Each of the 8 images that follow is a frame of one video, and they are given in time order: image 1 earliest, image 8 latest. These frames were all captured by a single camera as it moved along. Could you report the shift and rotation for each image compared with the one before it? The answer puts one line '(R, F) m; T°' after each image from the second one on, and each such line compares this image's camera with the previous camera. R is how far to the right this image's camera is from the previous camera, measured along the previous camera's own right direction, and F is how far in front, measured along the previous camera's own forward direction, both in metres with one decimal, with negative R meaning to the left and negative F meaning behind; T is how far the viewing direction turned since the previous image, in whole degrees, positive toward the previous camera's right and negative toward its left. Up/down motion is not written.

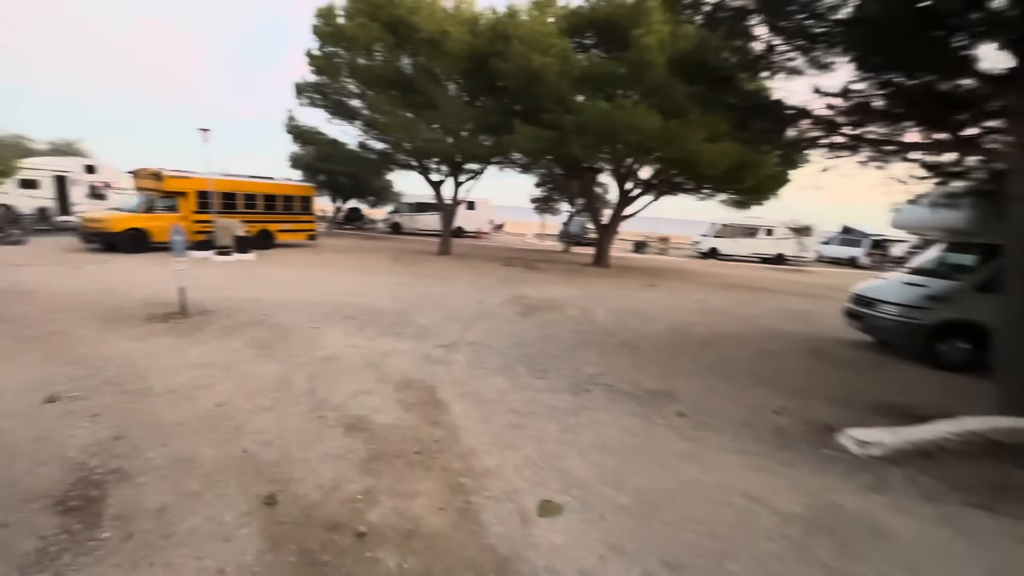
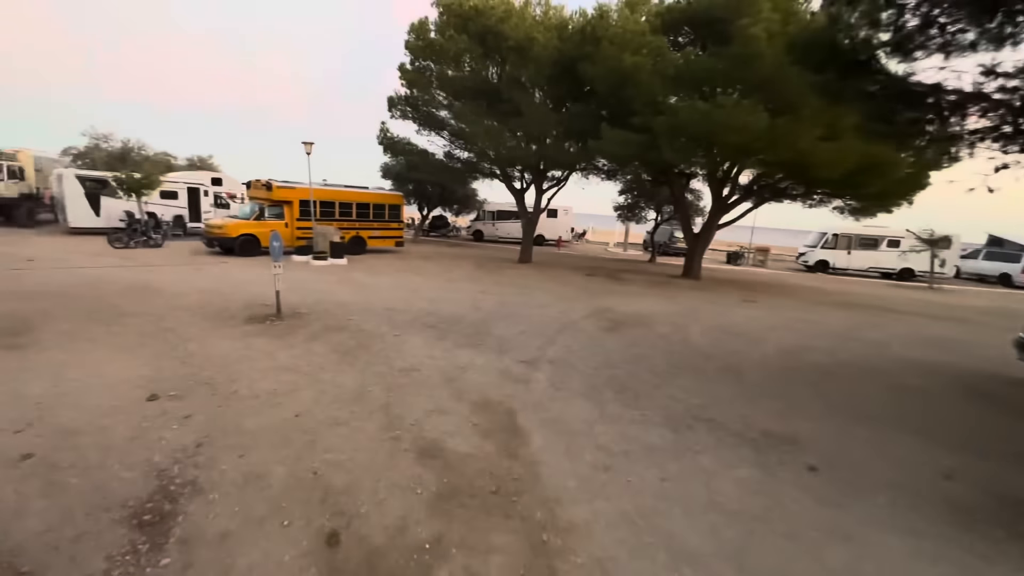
(-0.1, +0.5) m; -10°
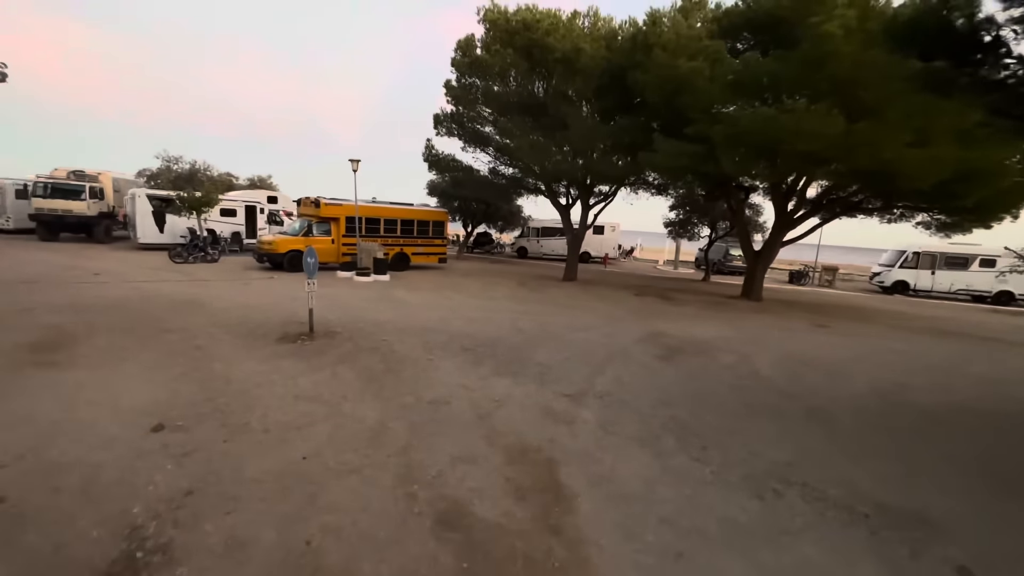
(0.0, +0.8) m; -6°
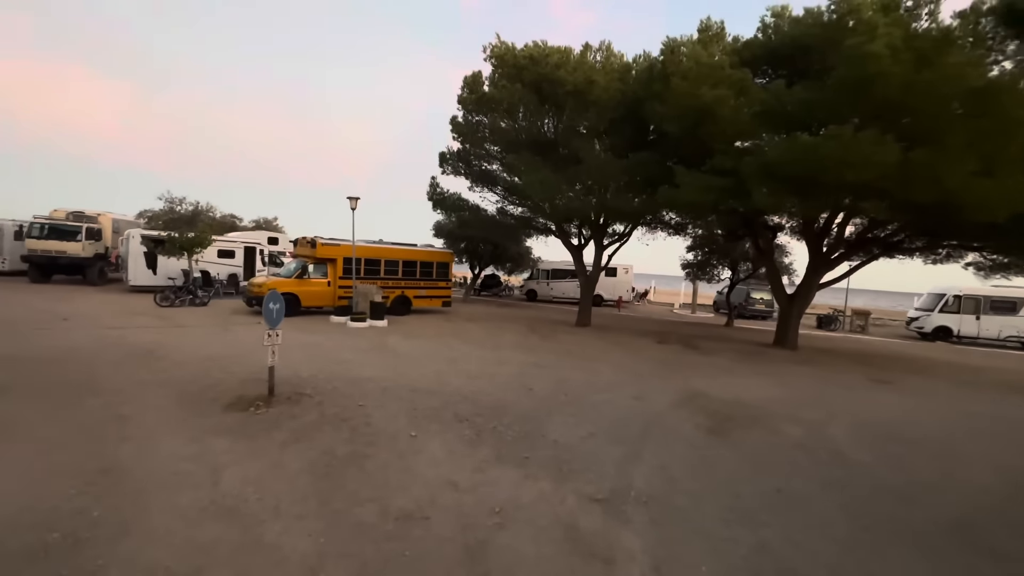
(0.0, +1.7) m; -1°
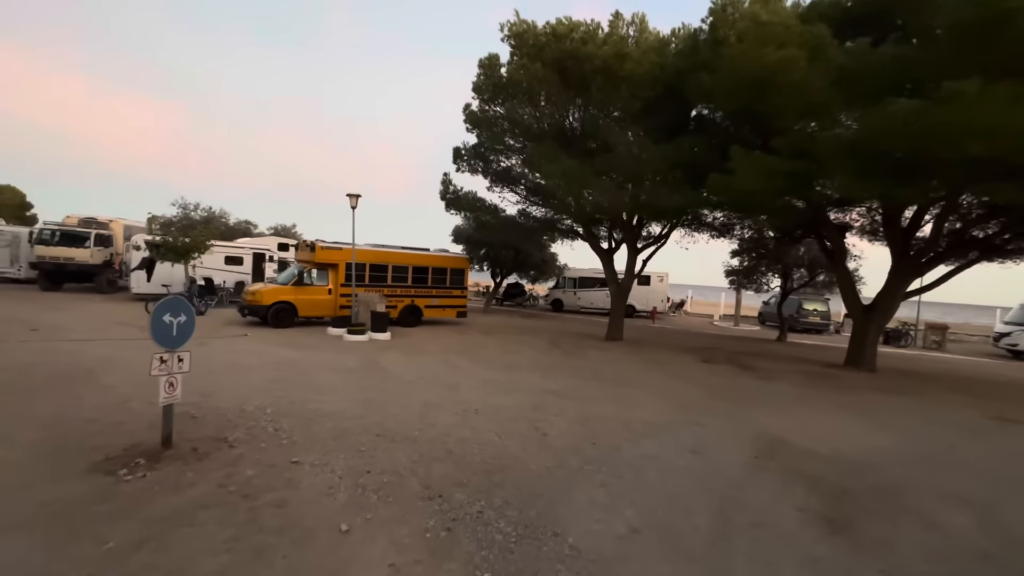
(+0.3, +2.4) m; -4°
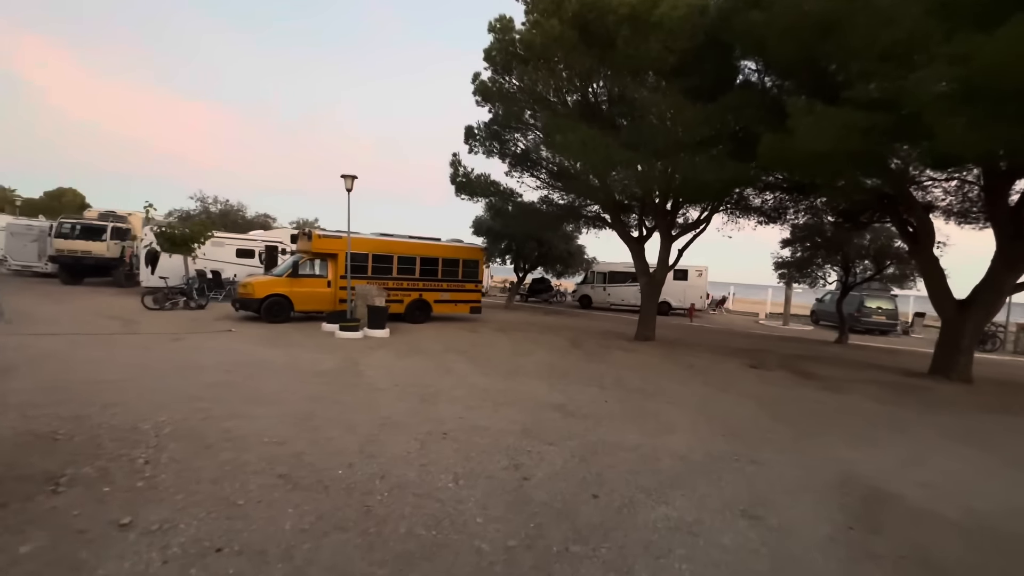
(+0.7, +2.0) m; -4°
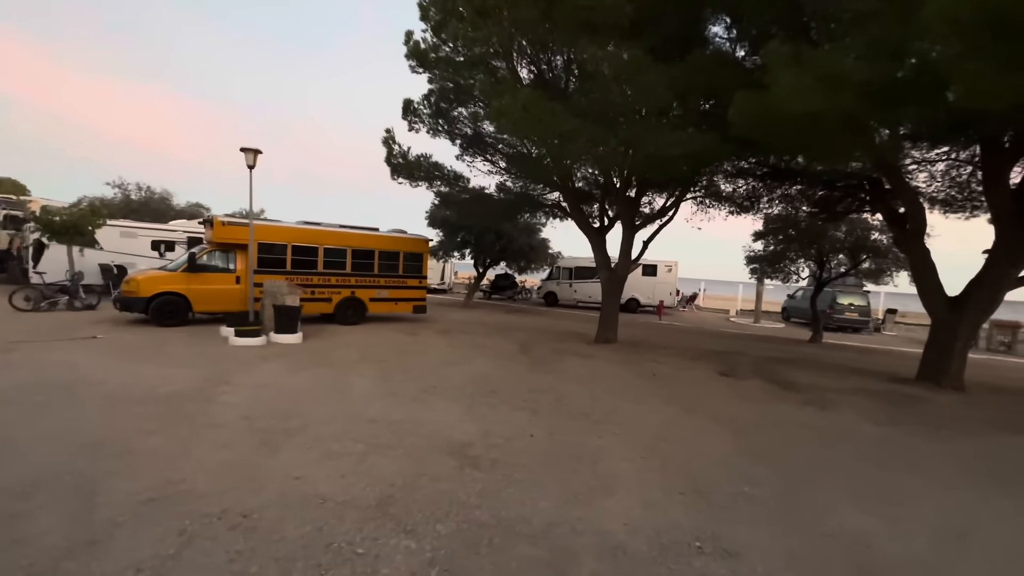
(+1.1, +2.0) m; +3°
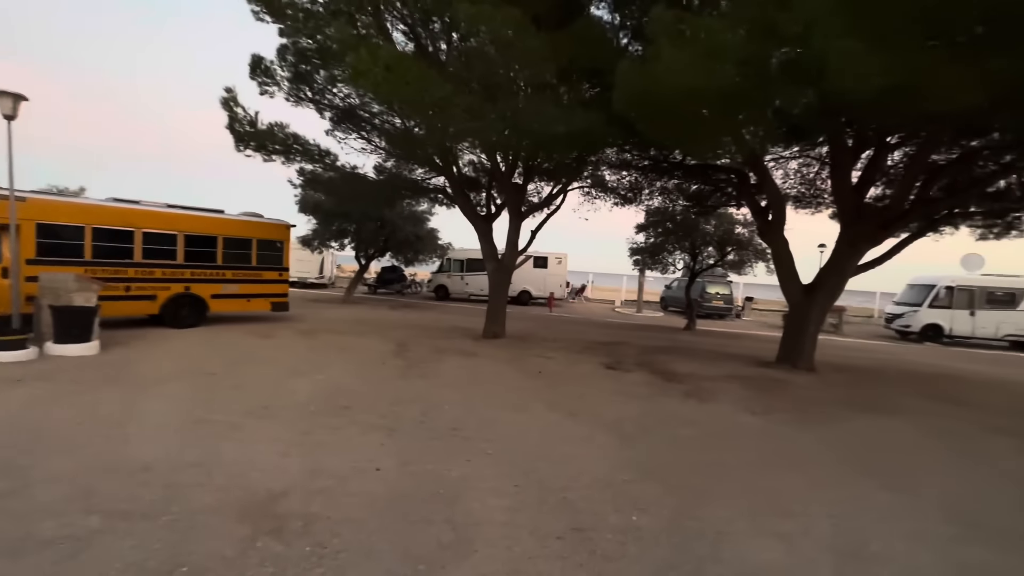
(+0.6, +1.2) m; +13°
